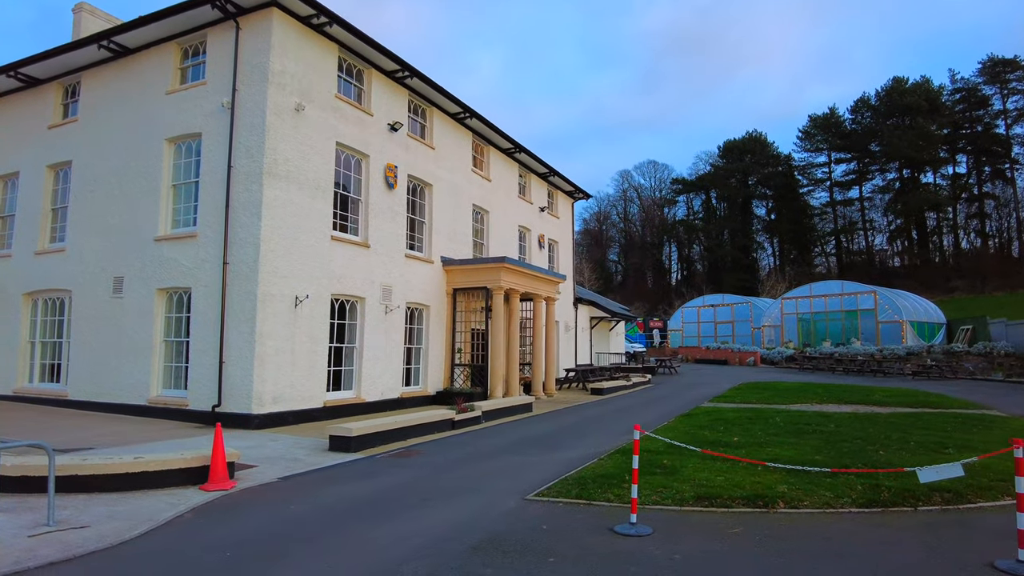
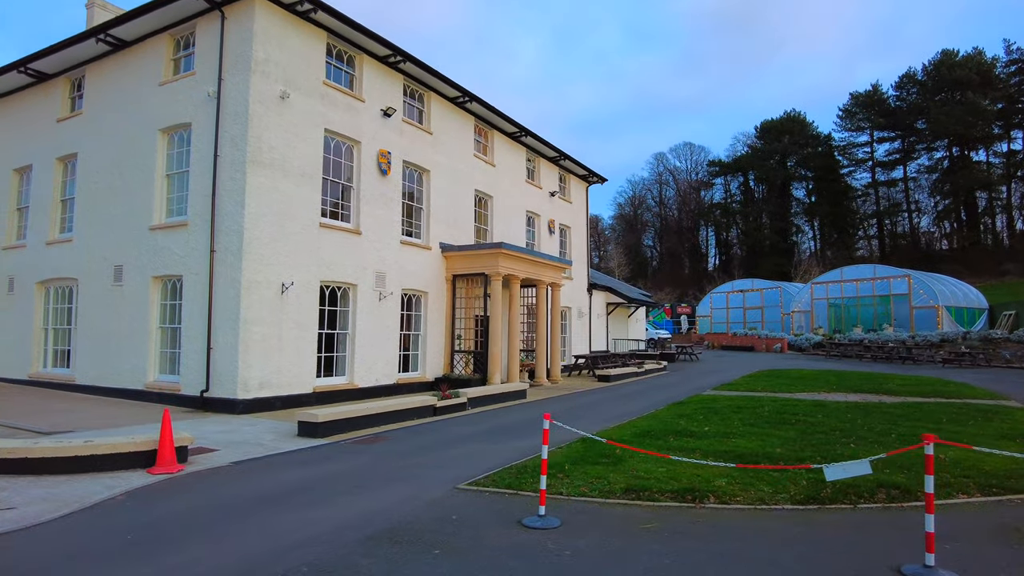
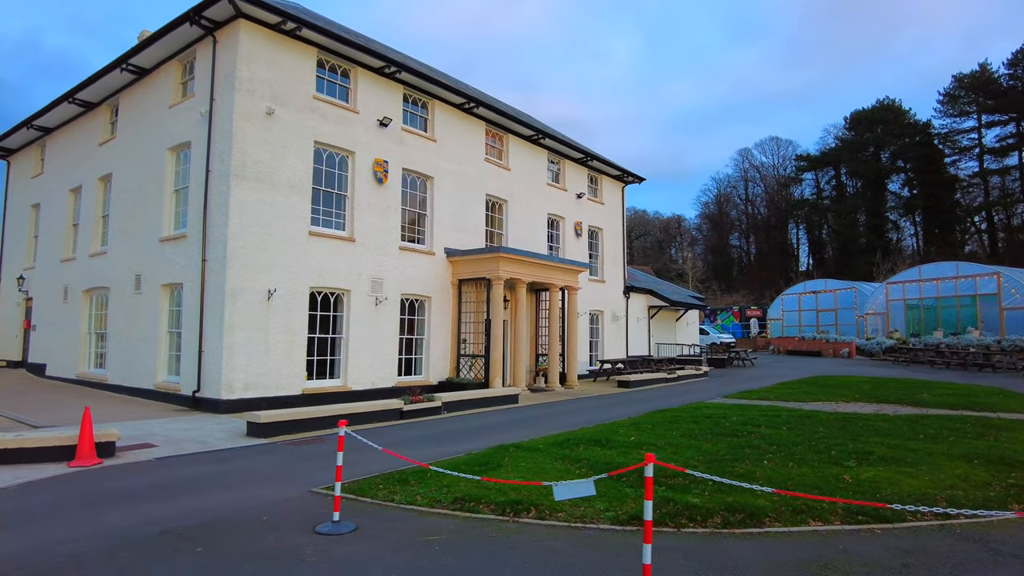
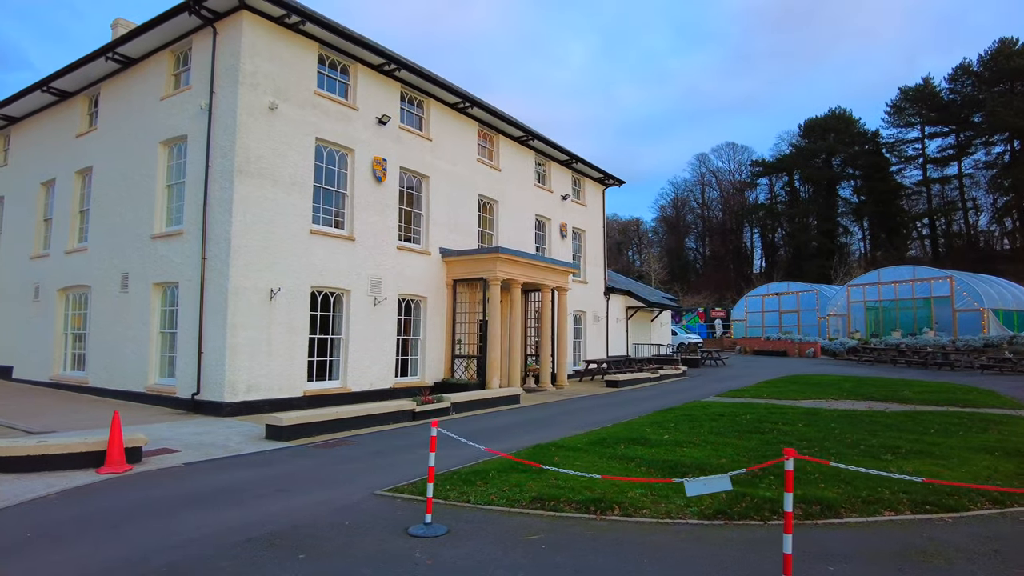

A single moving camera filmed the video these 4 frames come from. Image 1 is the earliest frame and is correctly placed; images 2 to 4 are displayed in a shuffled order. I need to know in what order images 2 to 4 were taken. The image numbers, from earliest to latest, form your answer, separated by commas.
2, 4, 3
